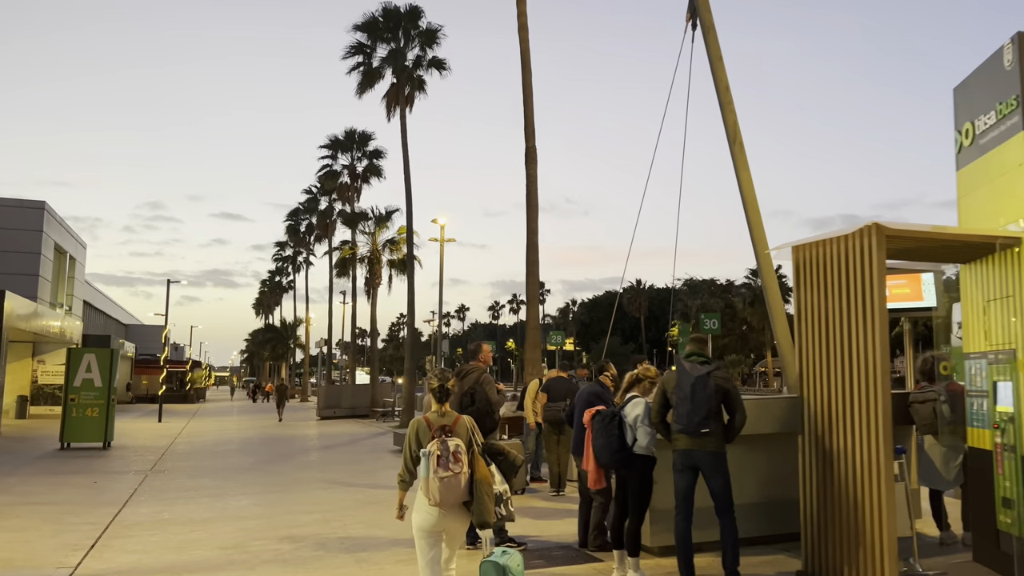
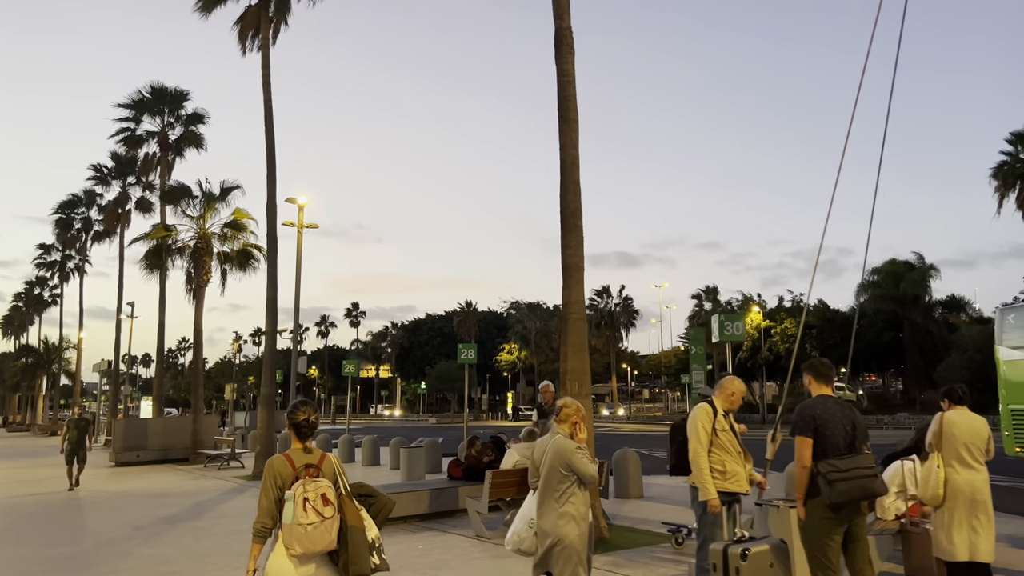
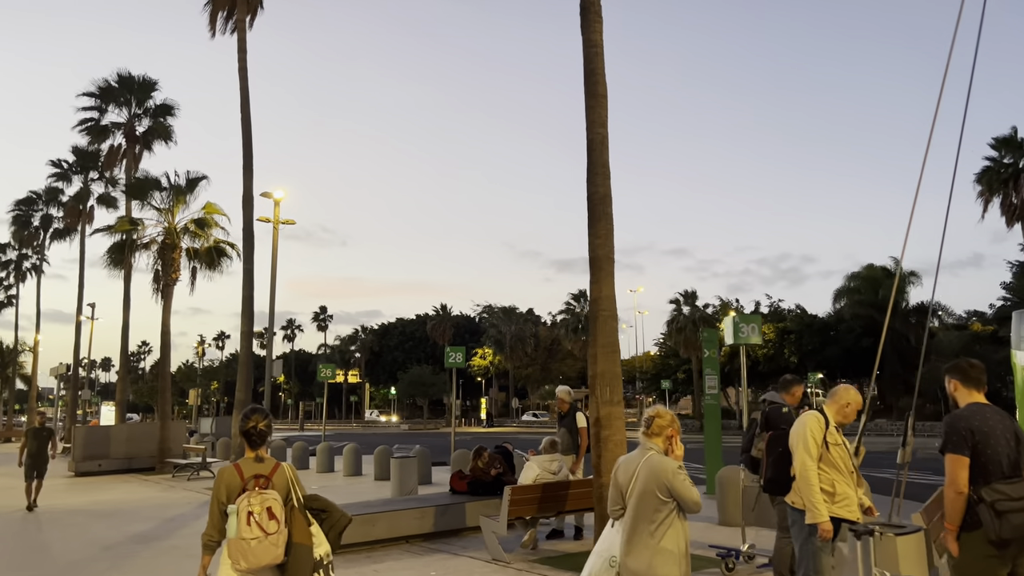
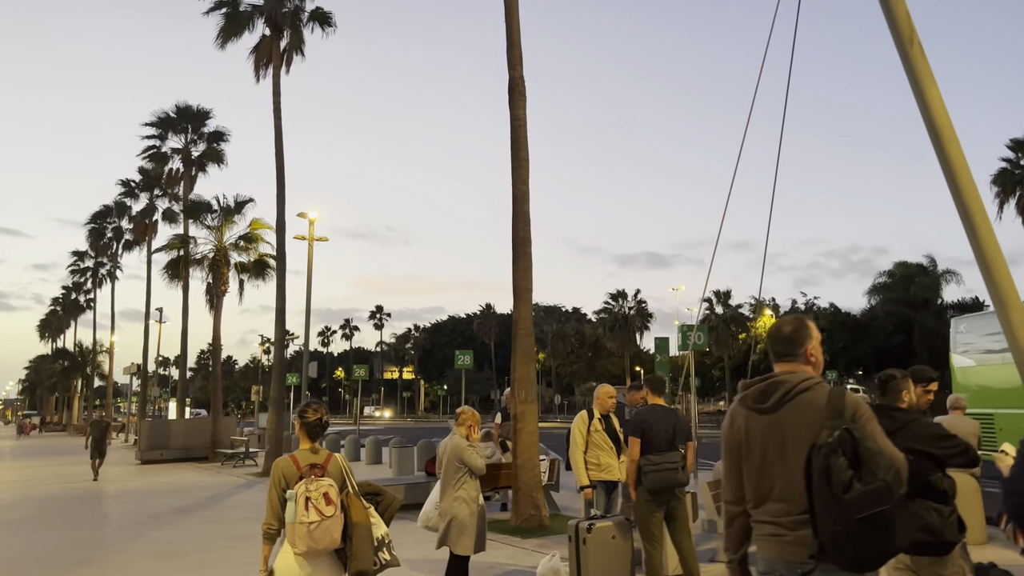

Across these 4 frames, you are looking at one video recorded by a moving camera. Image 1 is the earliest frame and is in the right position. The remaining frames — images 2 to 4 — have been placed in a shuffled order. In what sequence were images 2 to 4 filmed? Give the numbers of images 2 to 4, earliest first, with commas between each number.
4, 2, 3
